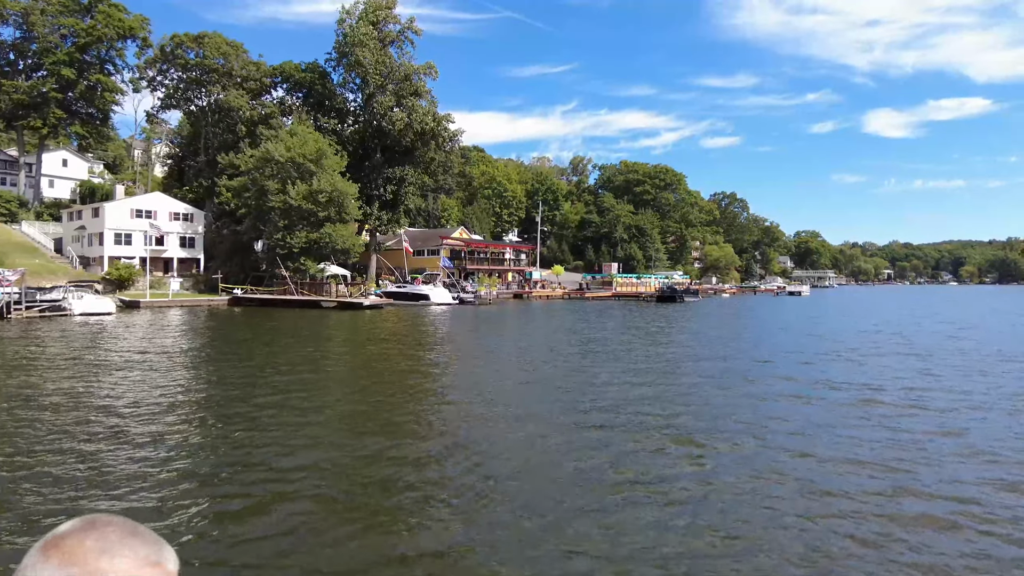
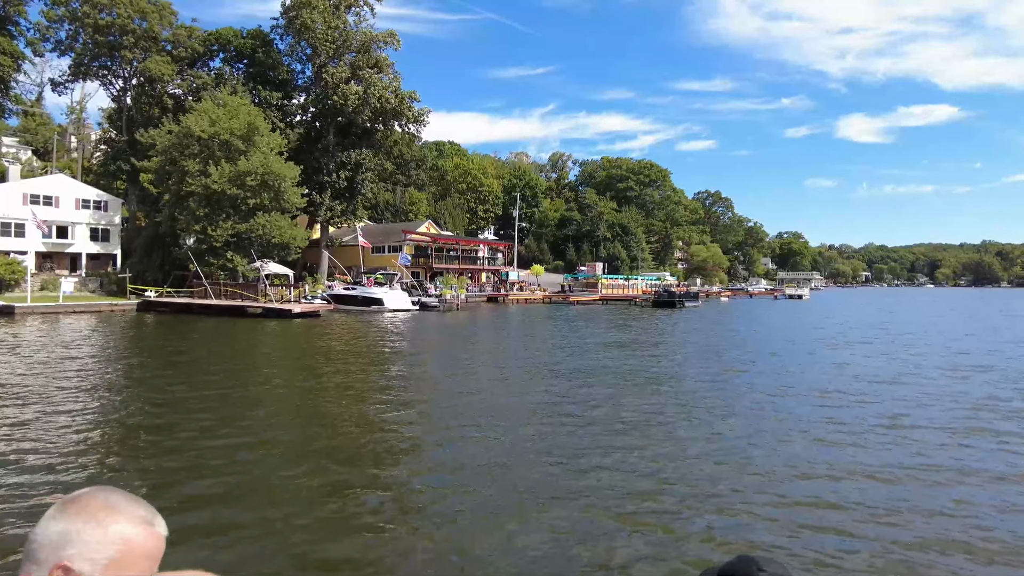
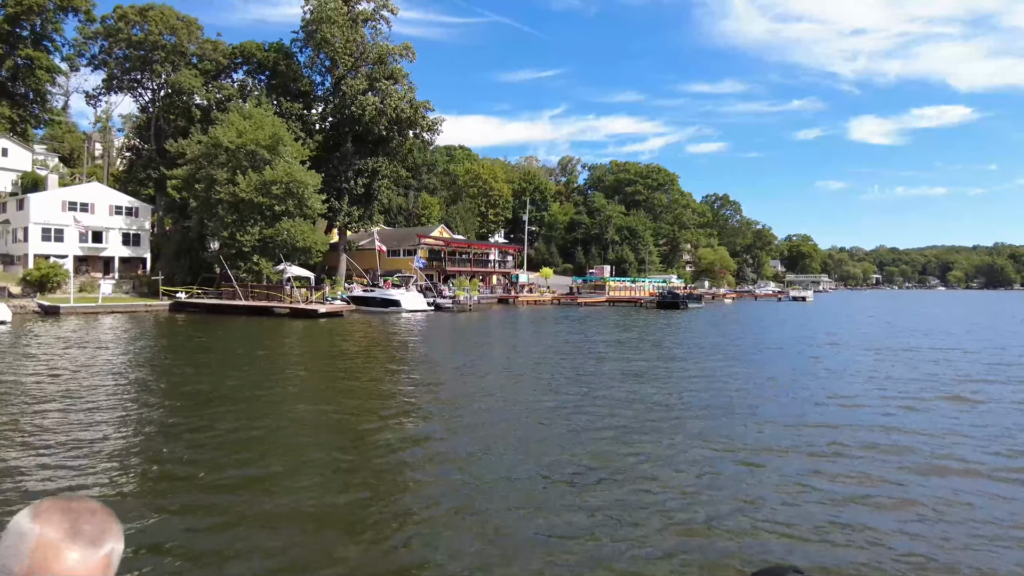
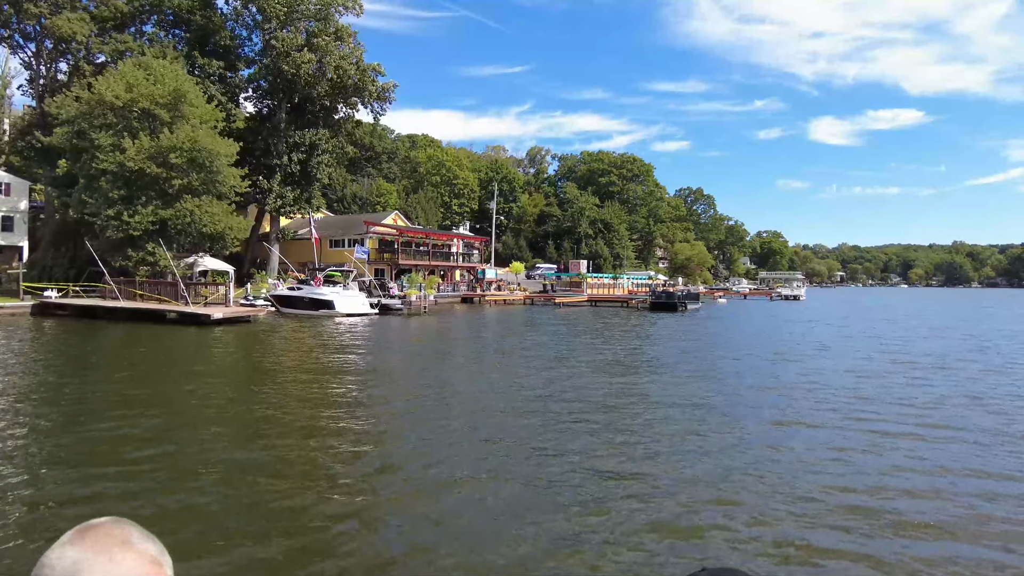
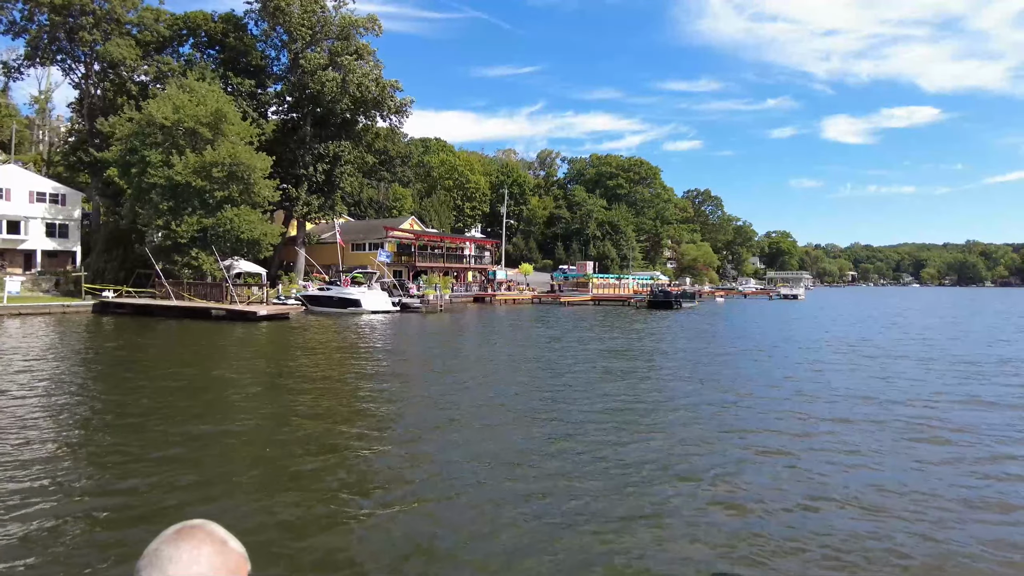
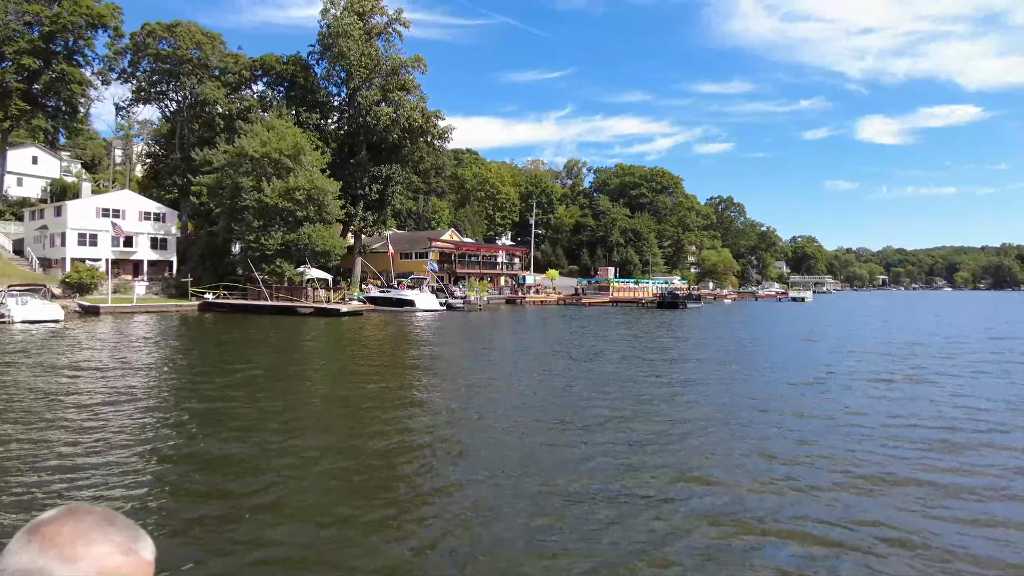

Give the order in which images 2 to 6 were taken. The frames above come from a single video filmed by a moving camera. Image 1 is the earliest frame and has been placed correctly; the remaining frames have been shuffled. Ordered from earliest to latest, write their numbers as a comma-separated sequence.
6, 3, 2, 5, 4
